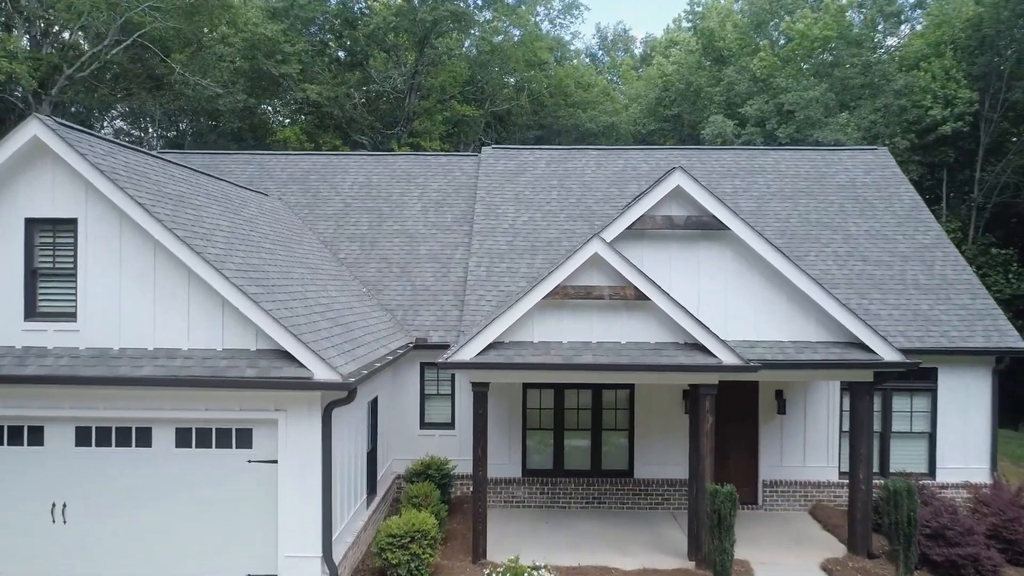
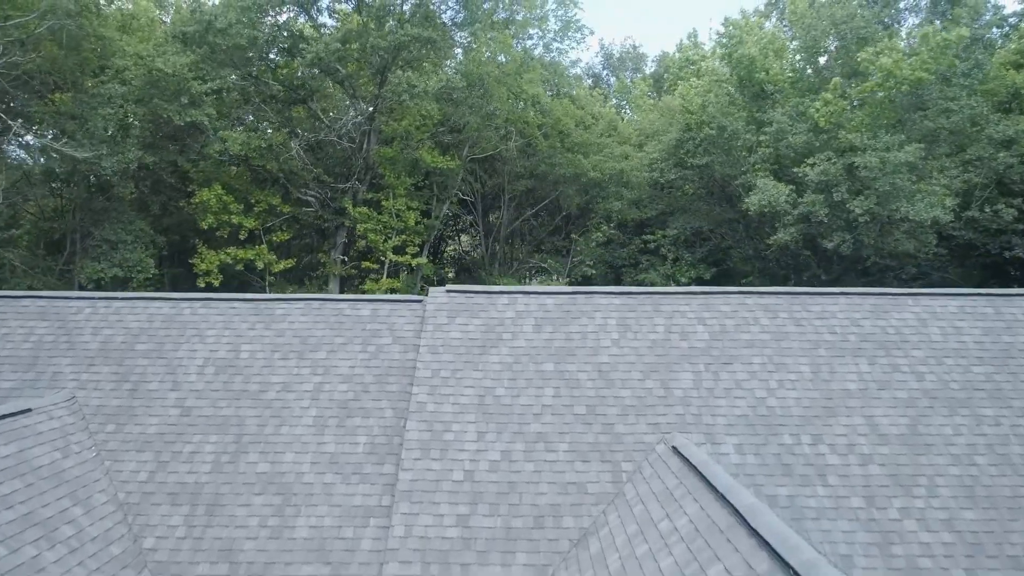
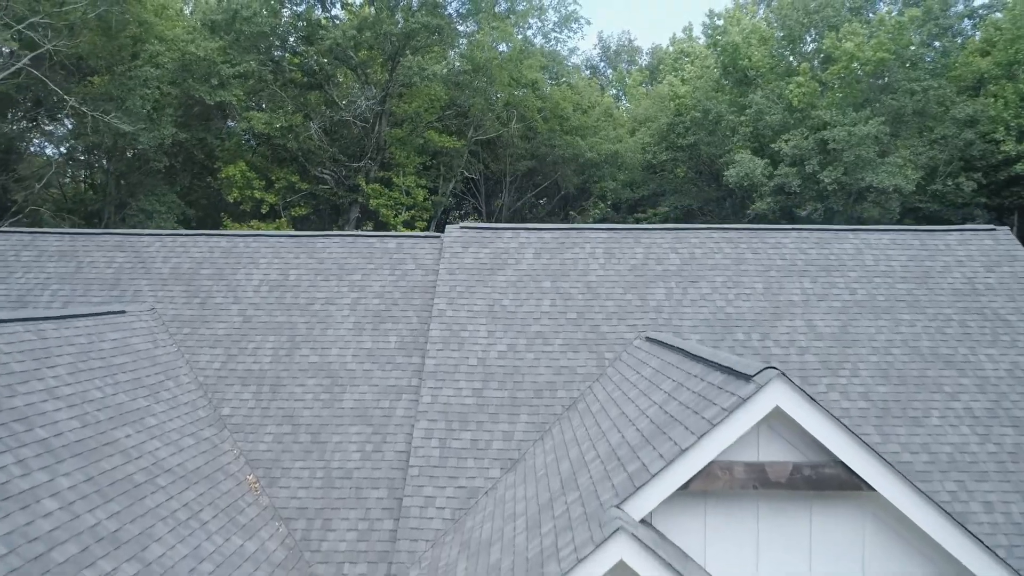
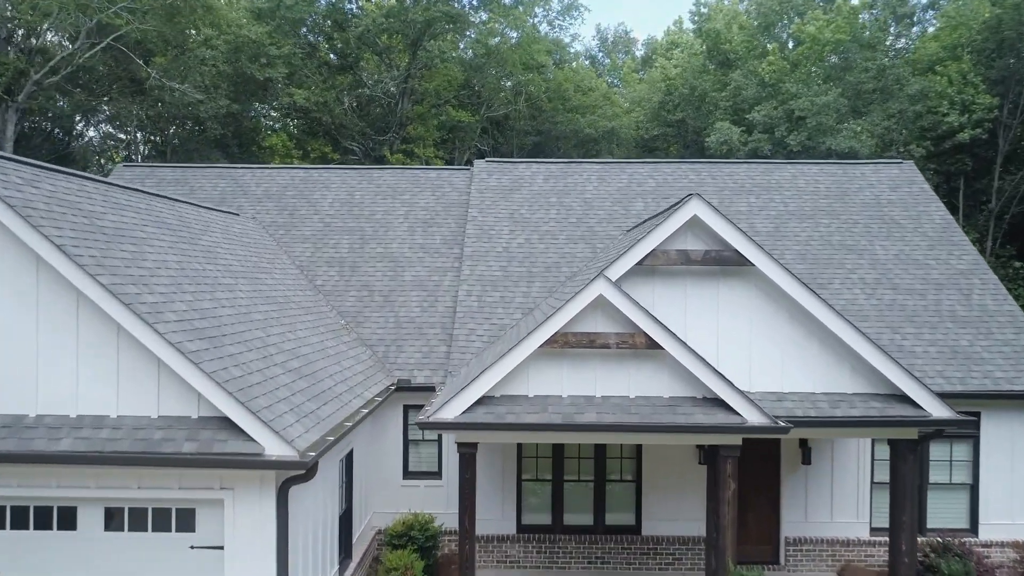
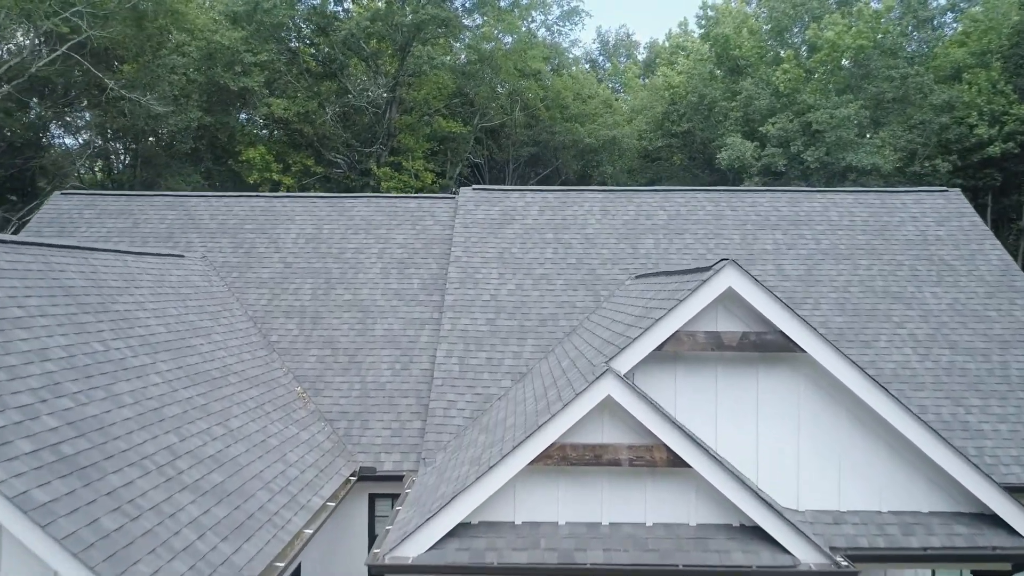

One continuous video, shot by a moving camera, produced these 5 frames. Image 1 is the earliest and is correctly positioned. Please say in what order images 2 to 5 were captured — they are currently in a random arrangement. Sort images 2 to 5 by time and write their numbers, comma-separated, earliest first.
4, 5, 3, 2
